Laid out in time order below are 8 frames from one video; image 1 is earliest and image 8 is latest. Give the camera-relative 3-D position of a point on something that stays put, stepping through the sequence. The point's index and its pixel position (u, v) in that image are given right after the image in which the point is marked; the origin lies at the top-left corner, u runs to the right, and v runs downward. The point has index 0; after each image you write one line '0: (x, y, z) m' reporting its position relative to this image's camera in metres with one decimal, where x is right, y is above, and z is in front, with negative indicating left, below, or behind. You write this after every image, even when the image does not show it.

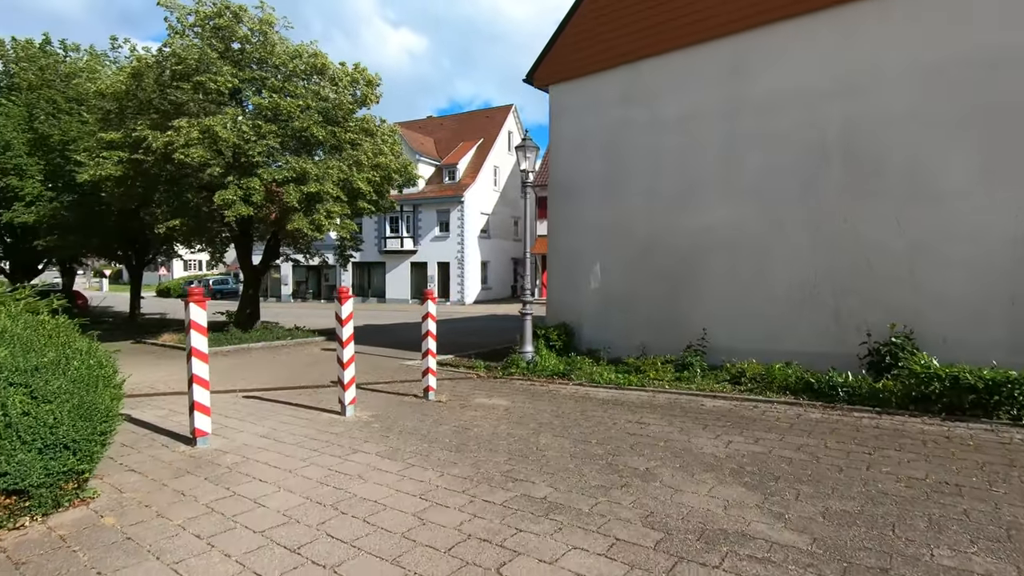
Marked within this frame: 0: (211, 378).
0: (-5.9, -1.8, +10.5) m
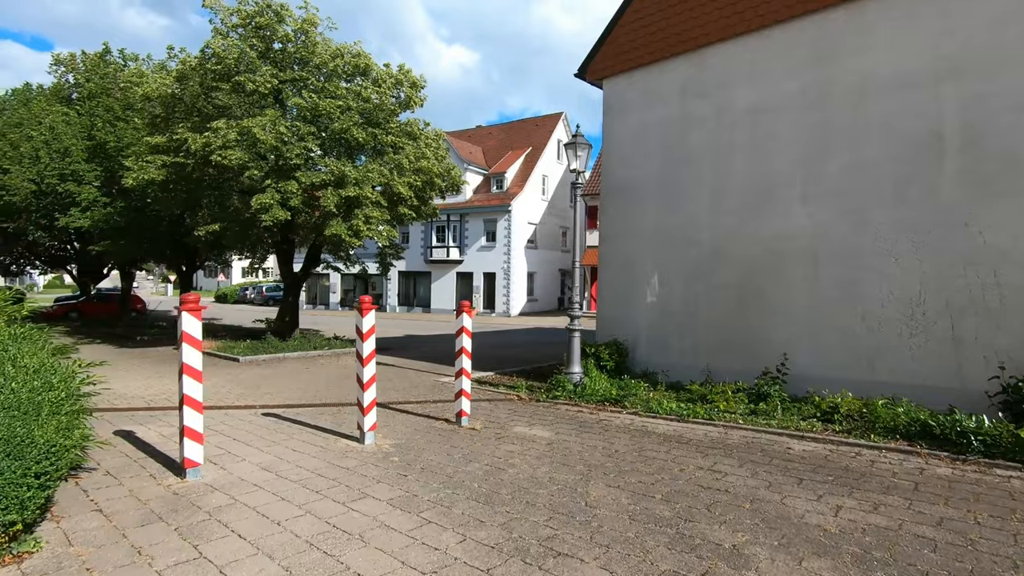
0: (-5.1, -1.9, +9.9) m
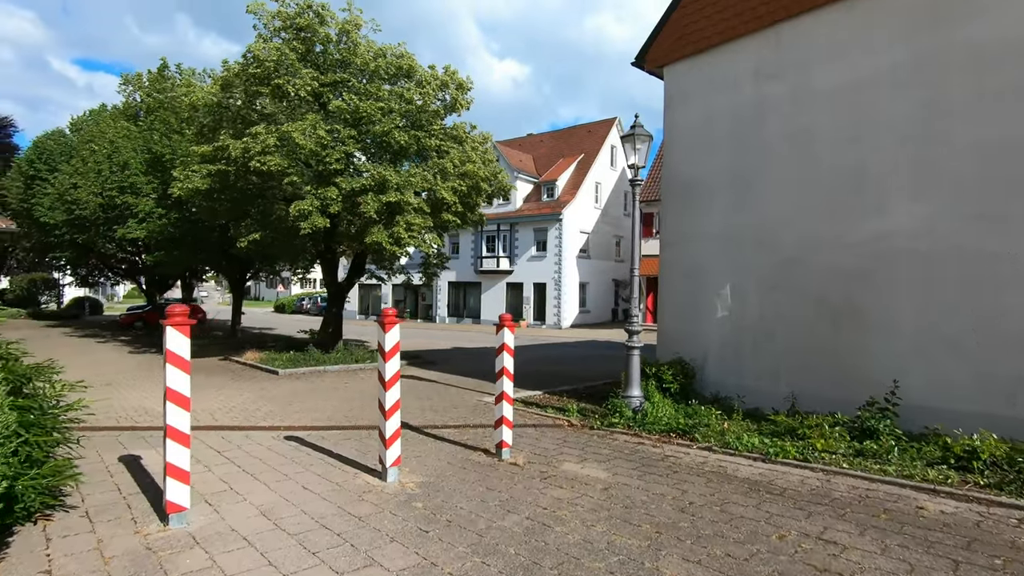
0: (-4.2, -2.1, +9.3) m
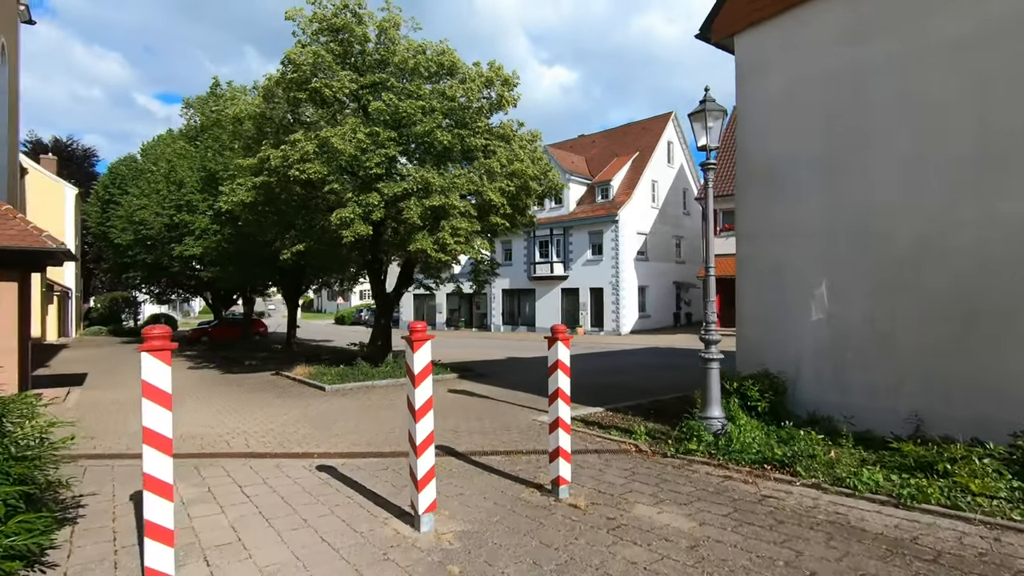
0: (-3.3, -2.3, +8.6) m
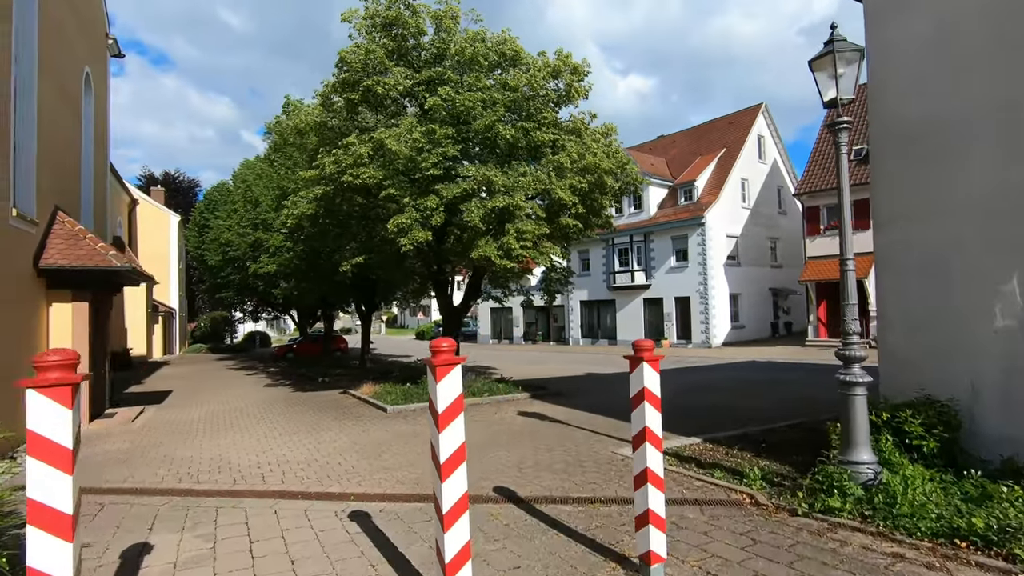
0: (-2.3, -2.5, +7.6) m
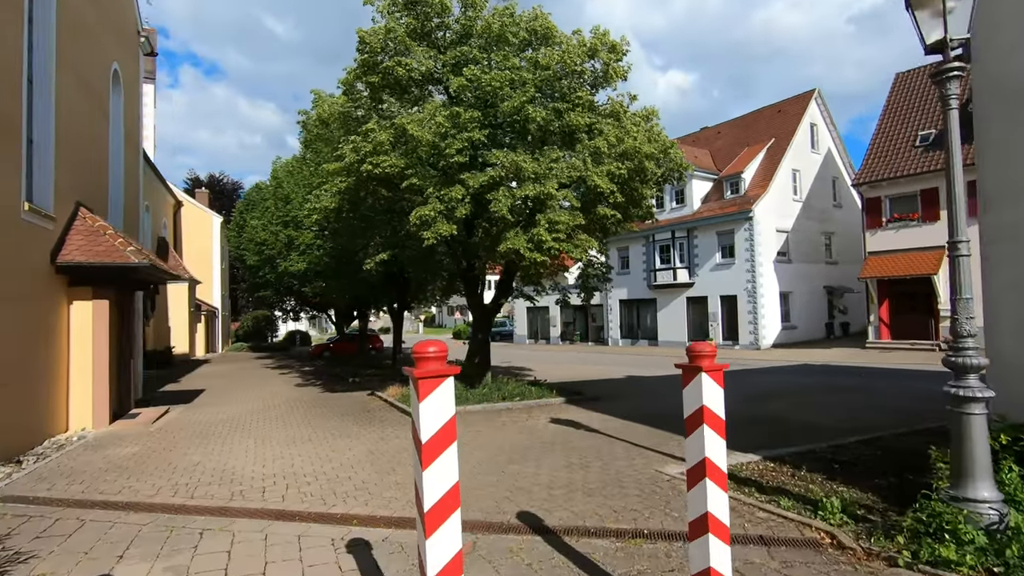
0: (-1.9, -2.4, +6.8) m
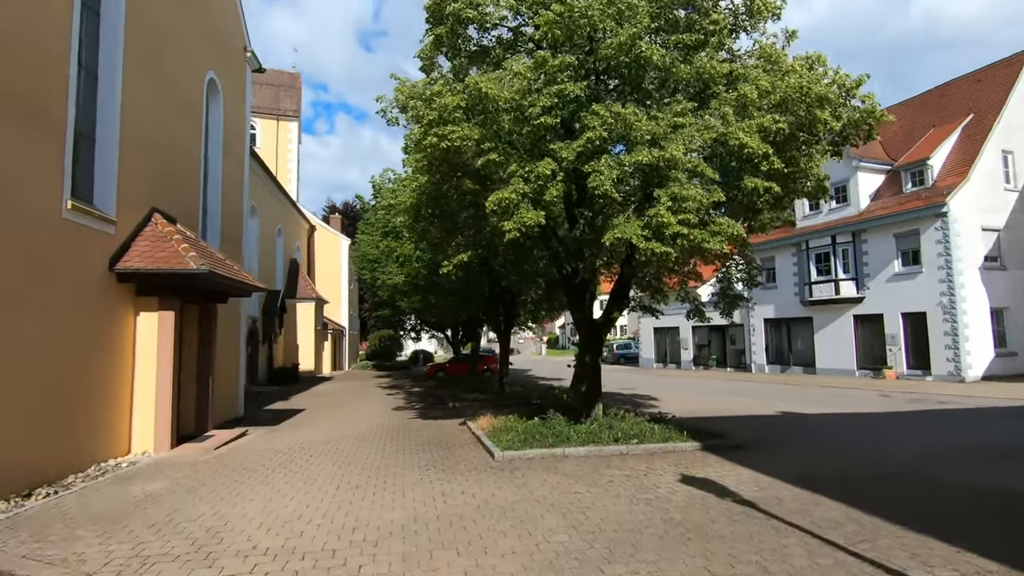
0: (-1.1, -2.3, +4.5) m
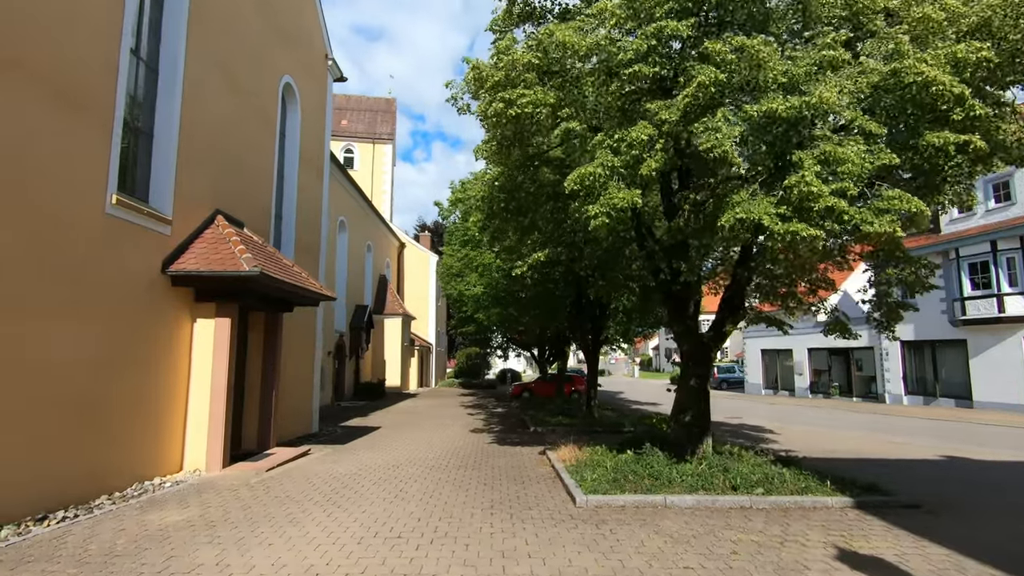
0: (-0.7, -2.2, +2.9) m
